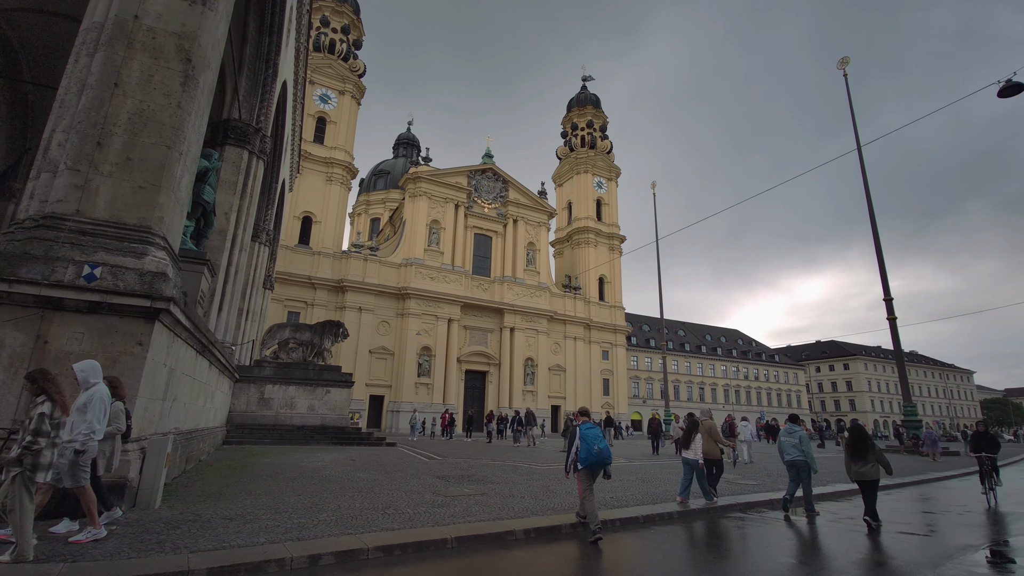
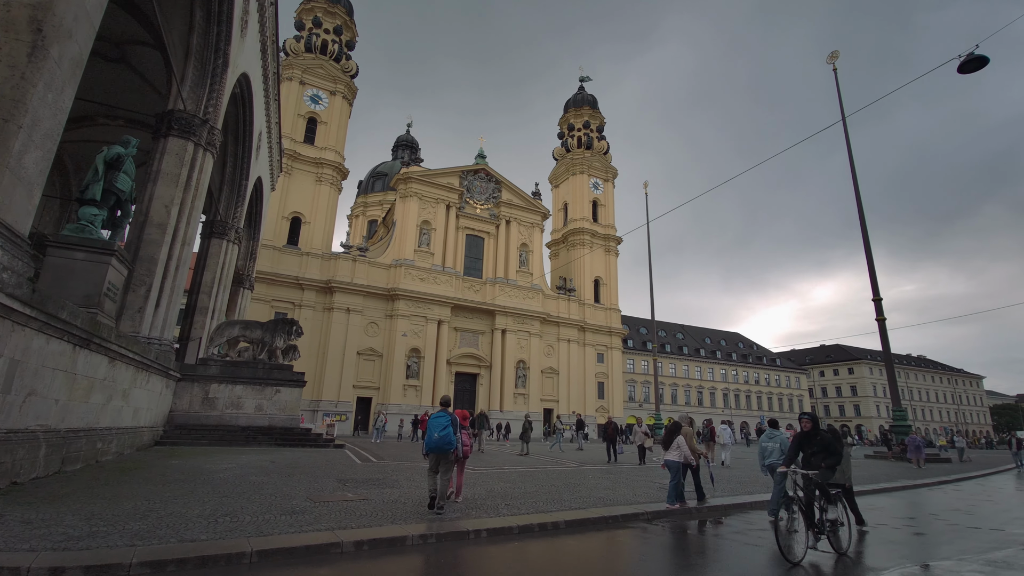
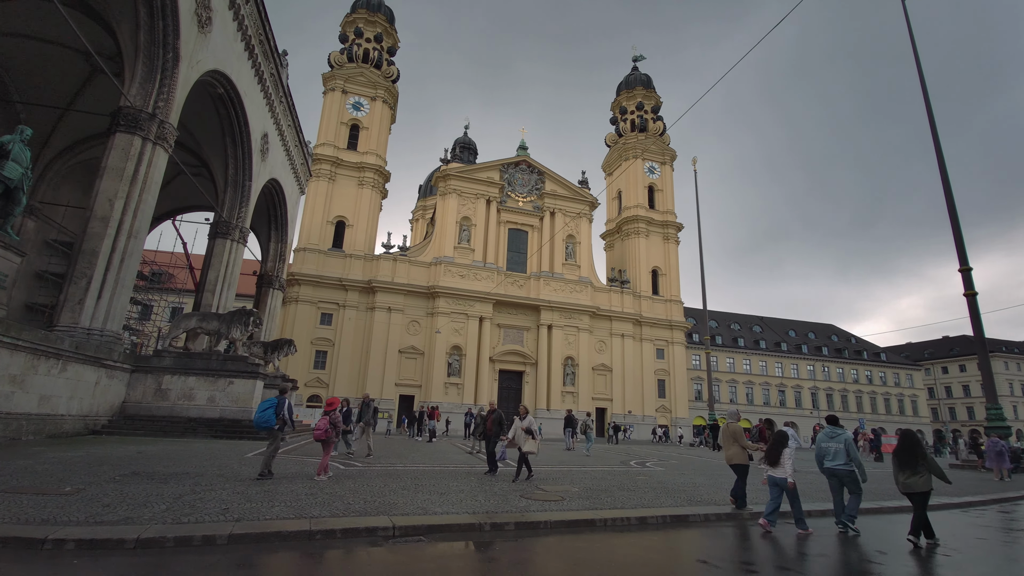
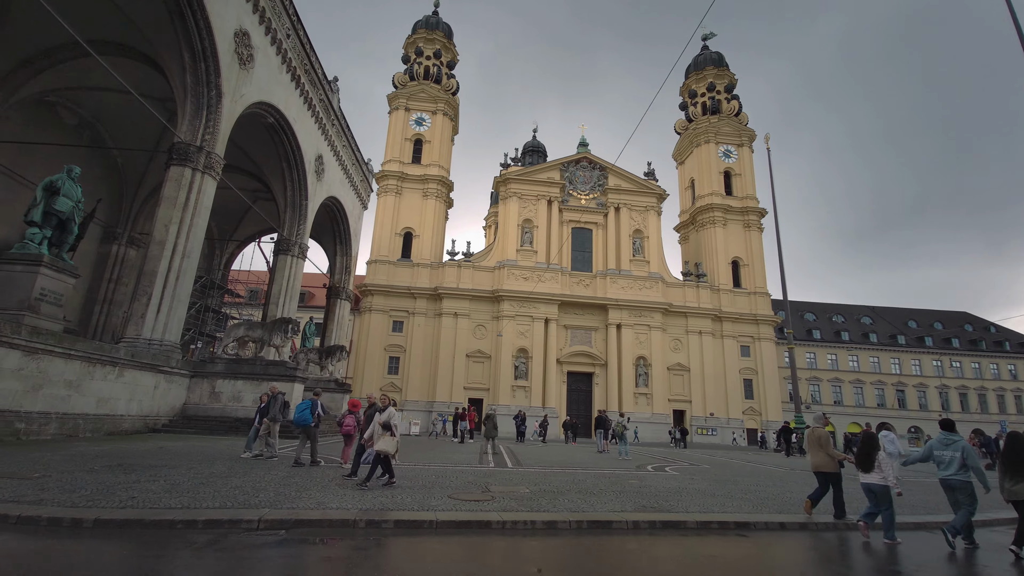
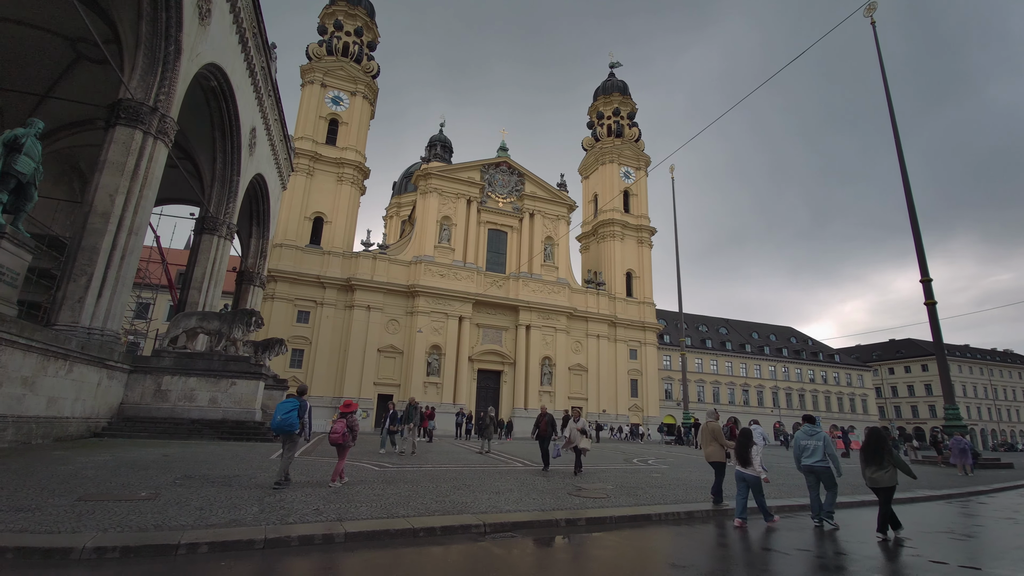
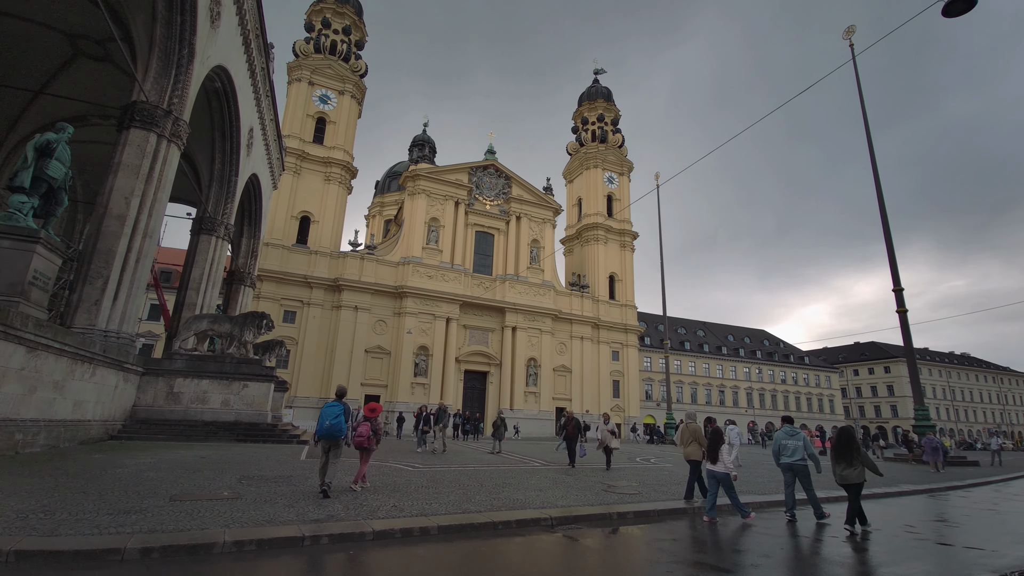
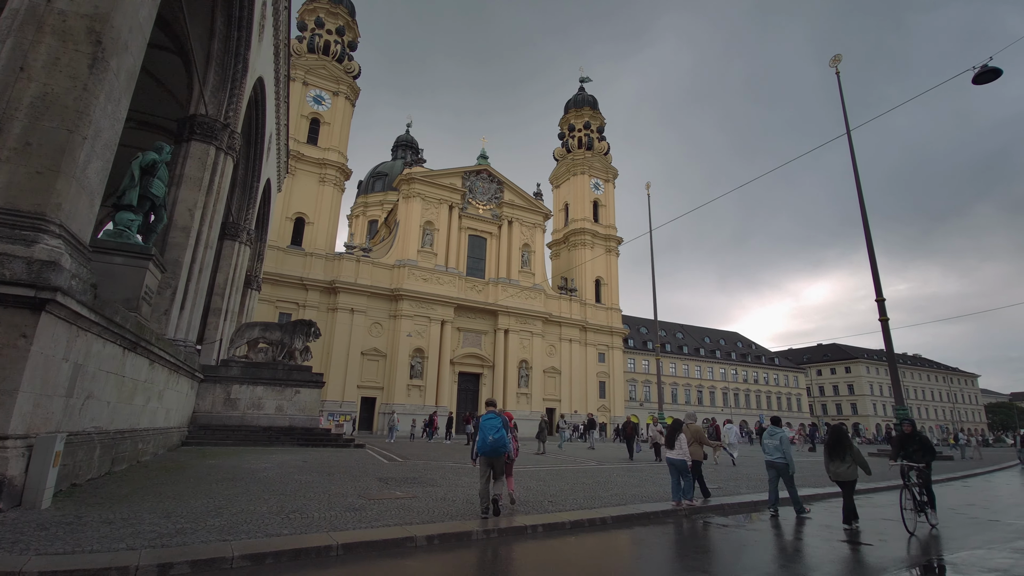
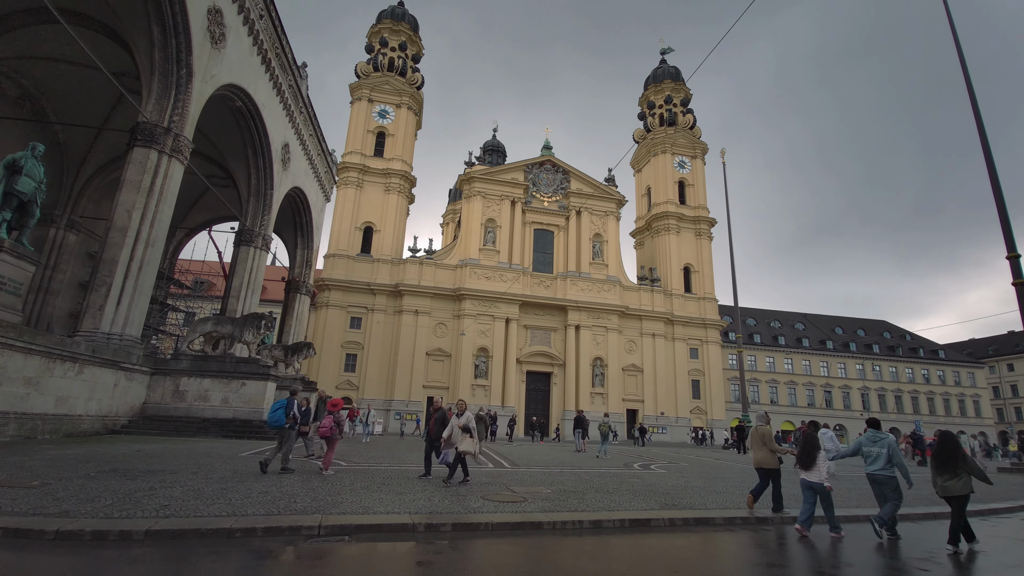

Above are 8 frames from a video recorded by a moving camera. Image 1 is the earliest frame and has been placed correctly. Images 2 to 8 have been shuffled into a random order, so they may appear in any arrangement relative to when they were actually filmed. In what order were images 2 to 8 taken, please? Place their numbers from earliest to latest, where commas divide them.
7, 2, 6, 5, 3, 8, 4
